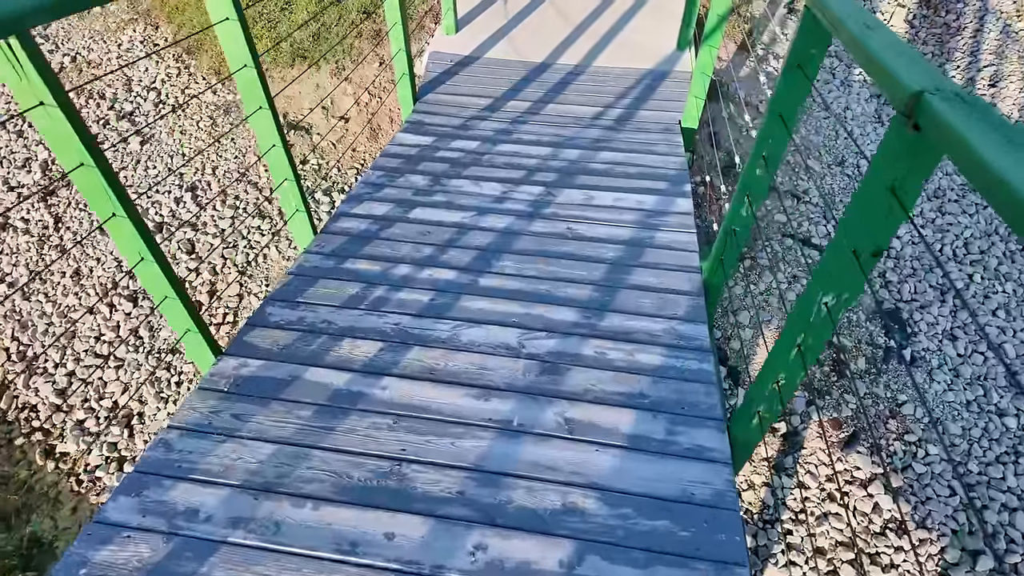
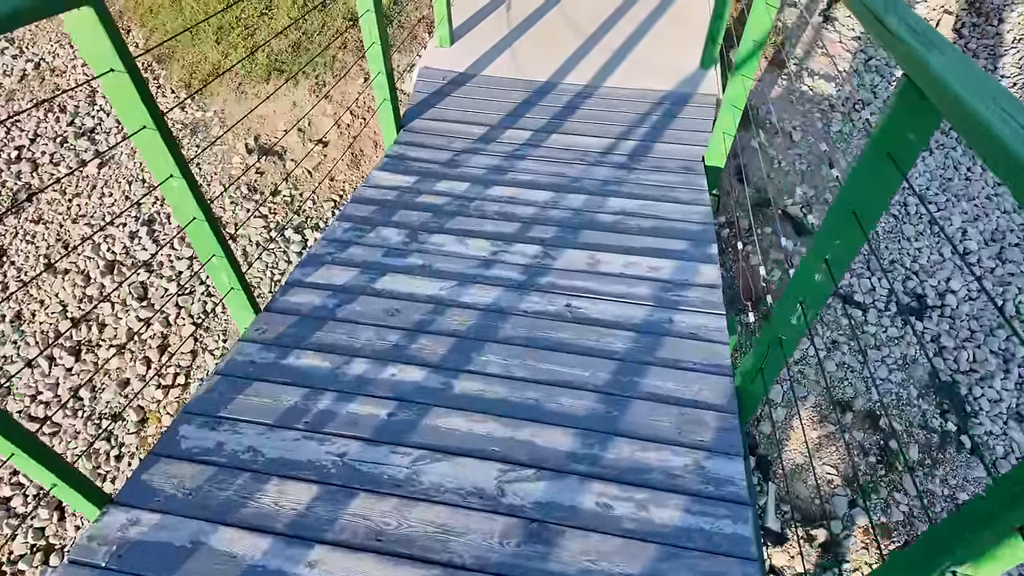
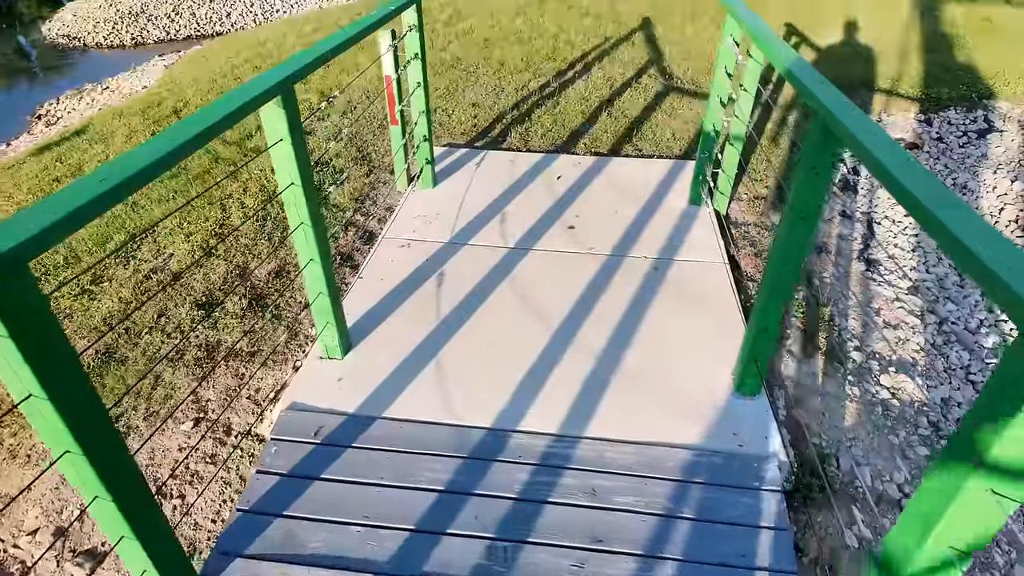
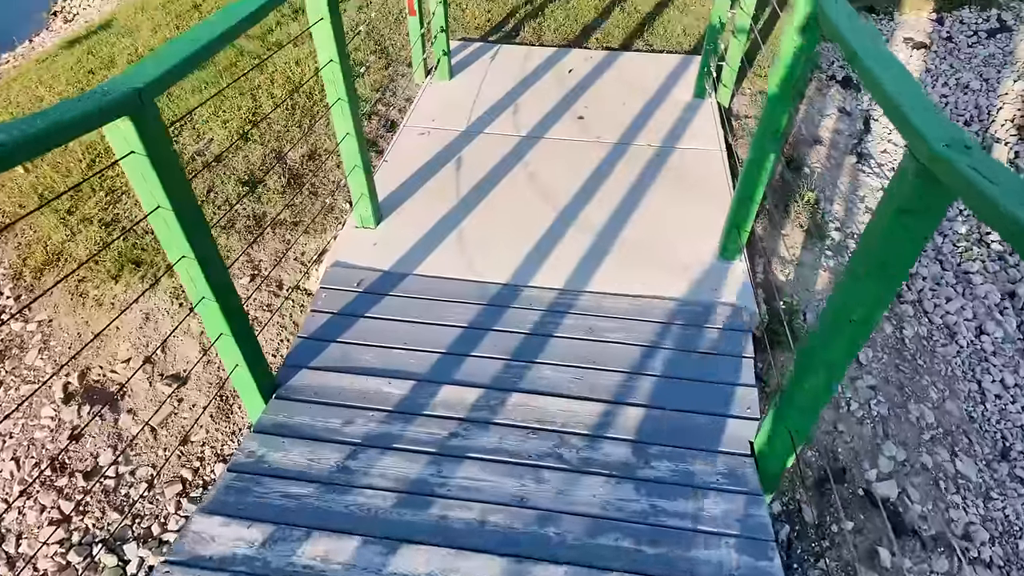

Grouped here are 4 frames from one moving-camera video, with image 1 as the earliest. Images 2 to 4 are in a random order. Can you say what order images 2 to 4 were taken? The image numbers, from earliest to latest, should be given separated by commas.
2, 4, 3
